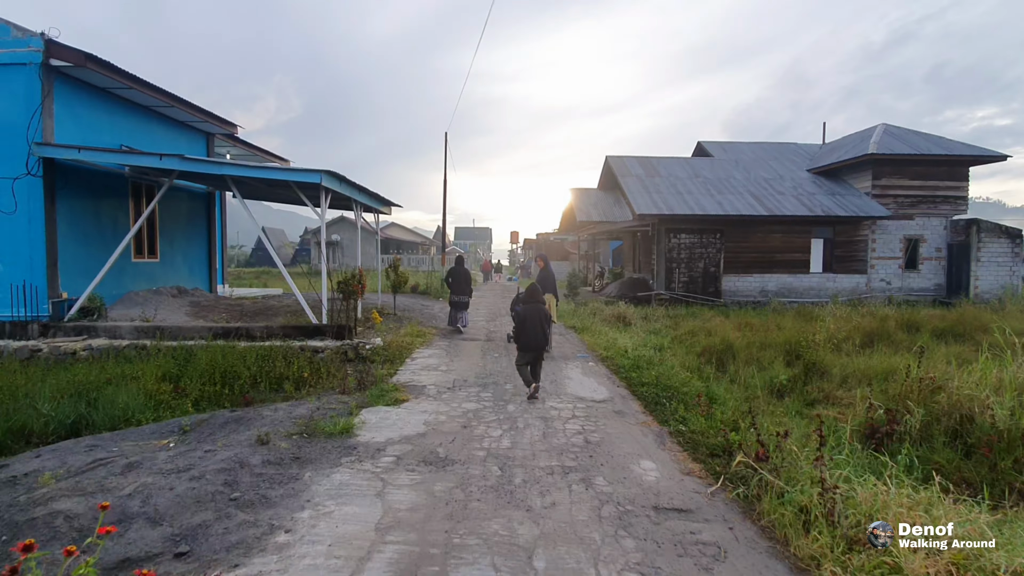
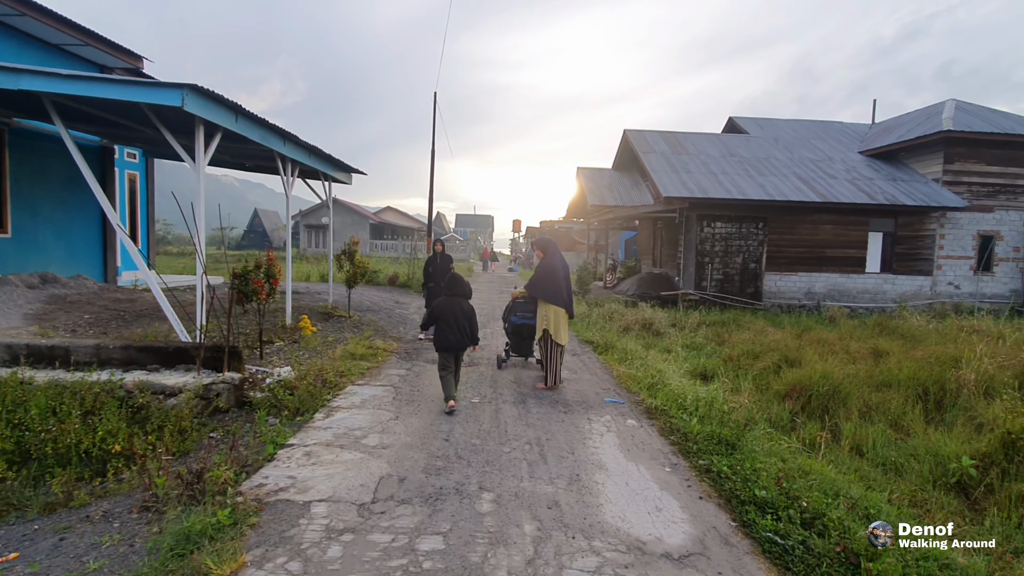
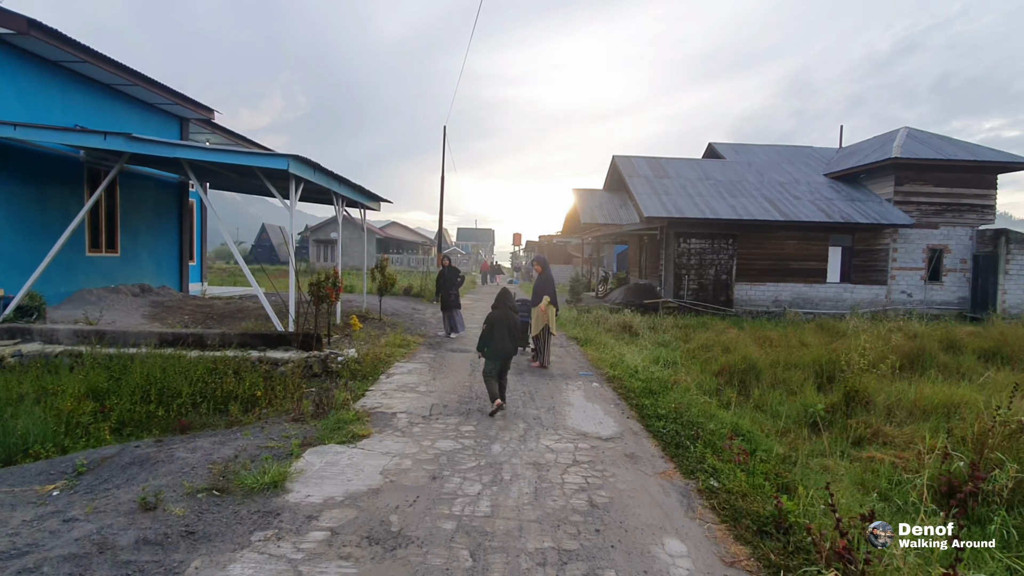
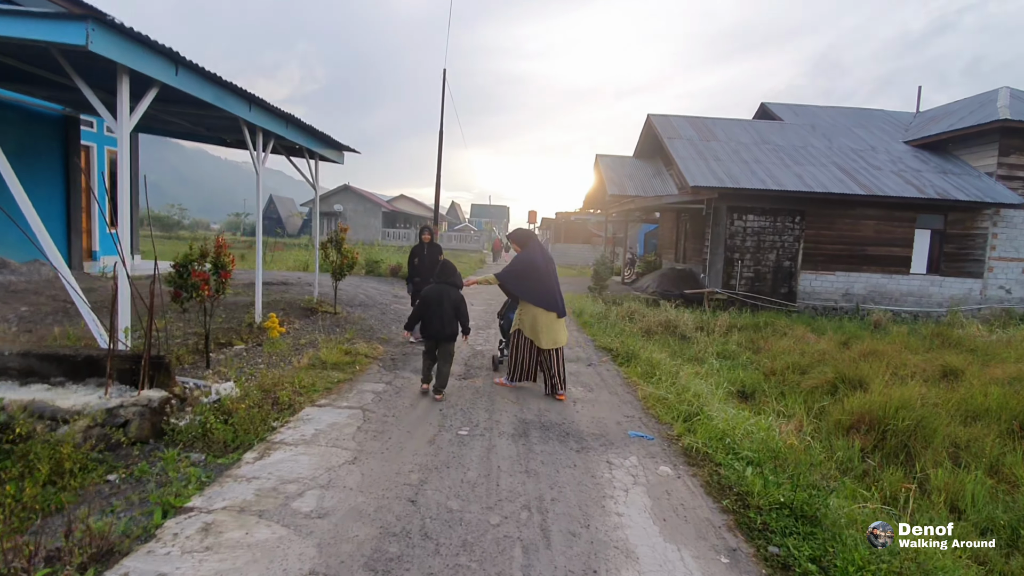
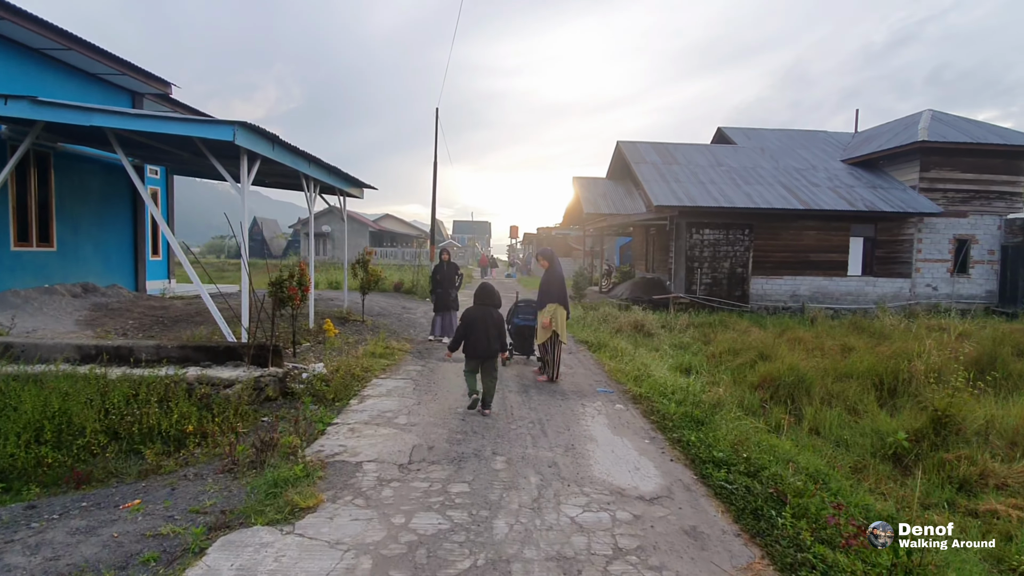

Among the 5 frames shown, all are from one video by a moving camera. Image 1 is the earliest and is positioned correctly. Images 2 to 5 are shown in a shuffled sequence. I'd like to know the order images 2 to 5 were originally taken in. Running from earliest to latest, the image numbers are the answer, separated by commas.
3, 5, 2, 4
